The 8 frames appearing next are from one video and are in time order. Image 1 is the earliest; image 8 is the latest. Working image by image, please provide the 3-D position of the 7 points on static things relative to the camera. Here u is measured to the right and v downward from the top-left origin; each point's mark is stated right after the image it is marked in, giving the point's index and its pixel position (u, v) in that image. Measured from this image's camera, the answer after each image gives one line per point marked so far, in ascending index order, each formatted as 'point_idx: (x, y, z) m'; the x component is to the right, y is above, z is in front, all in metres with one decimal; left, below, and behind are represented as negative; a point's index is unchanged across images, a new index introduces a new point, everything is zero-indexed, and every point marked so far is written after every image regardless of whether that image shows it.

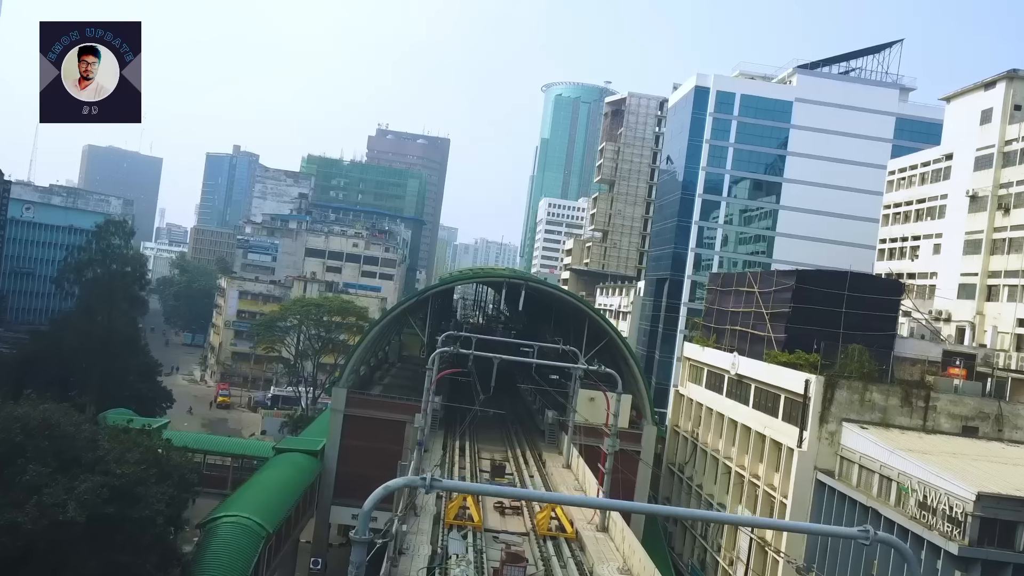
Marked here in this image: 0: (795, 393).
0: (+6.0, -2.2, +17.2) m
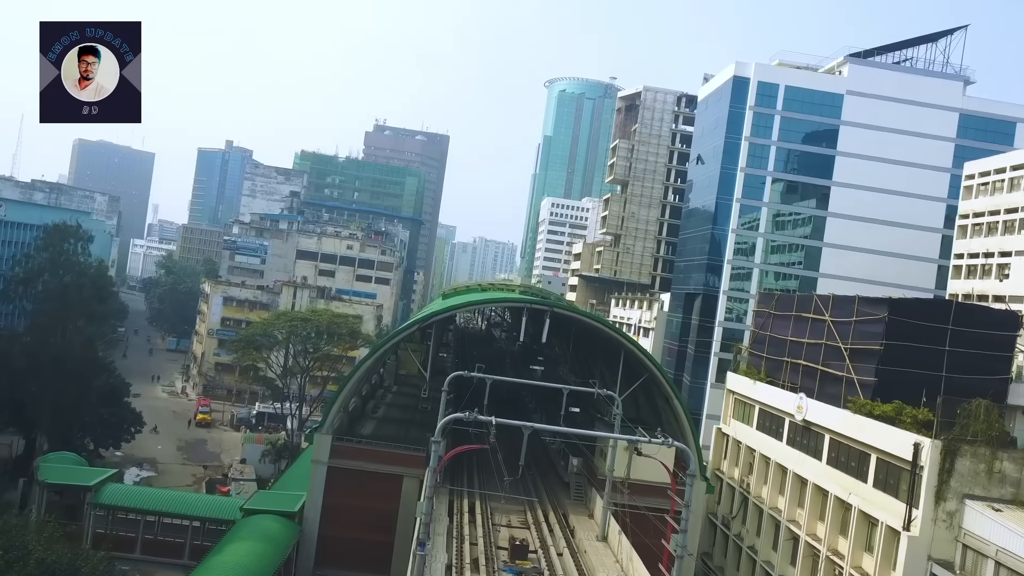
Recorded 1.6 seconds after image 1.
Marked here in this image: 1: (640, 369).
0: (+6.5, -2.8, +13.6) m
1: (+2.8, -1.8, +17.9) m
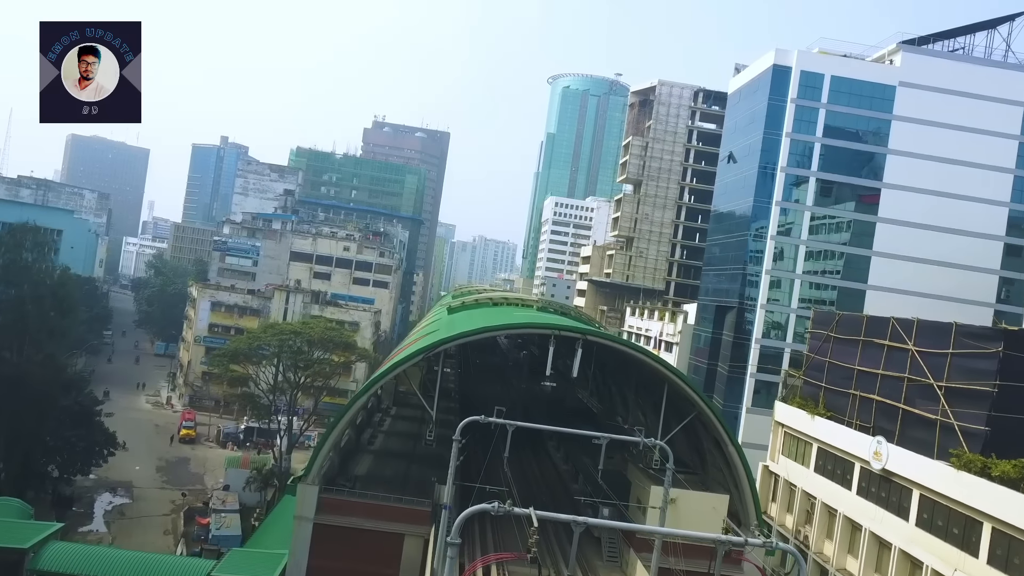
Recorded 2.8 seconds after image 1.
0: (+6.9, -3.2, +10.8) m
1: (+3.3, -2.2, +15.1) m
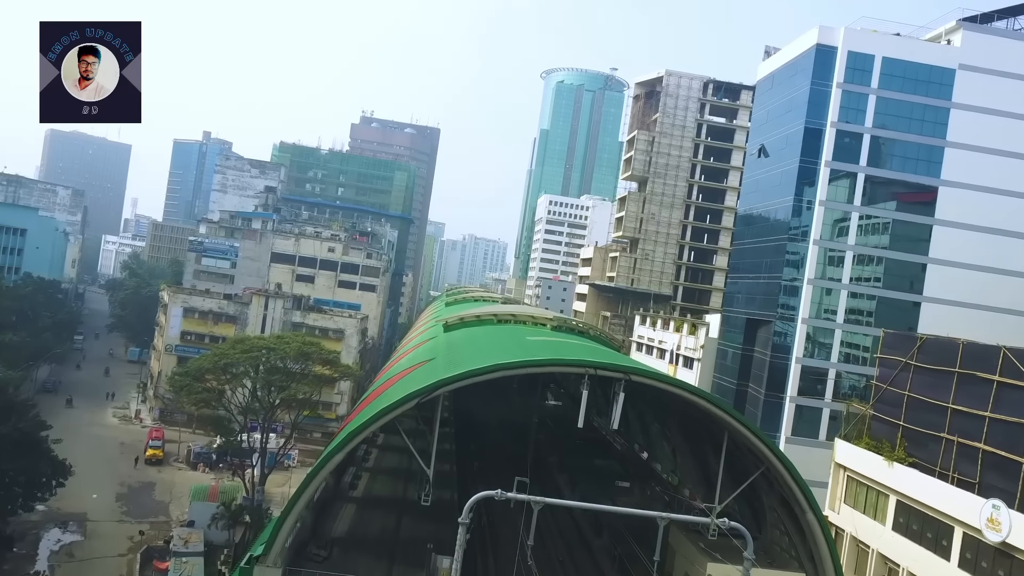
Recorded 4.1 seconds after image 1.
0: (+7.2, -3.6, +7.7) m
1: (+3.5, -2.5, +12.0) m
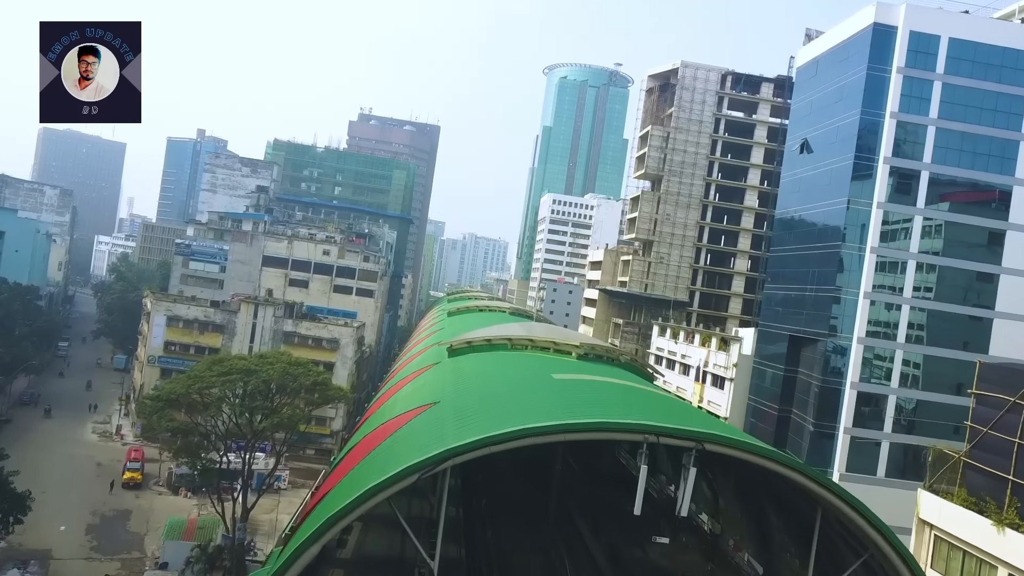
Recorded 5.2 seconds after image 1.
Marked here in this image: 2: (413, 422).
0: (+7.5, -3.9, +5.0) m
1: (+3.8, -2.9, +9.3) m
2: (-1.5, -1.9, +11.0) m
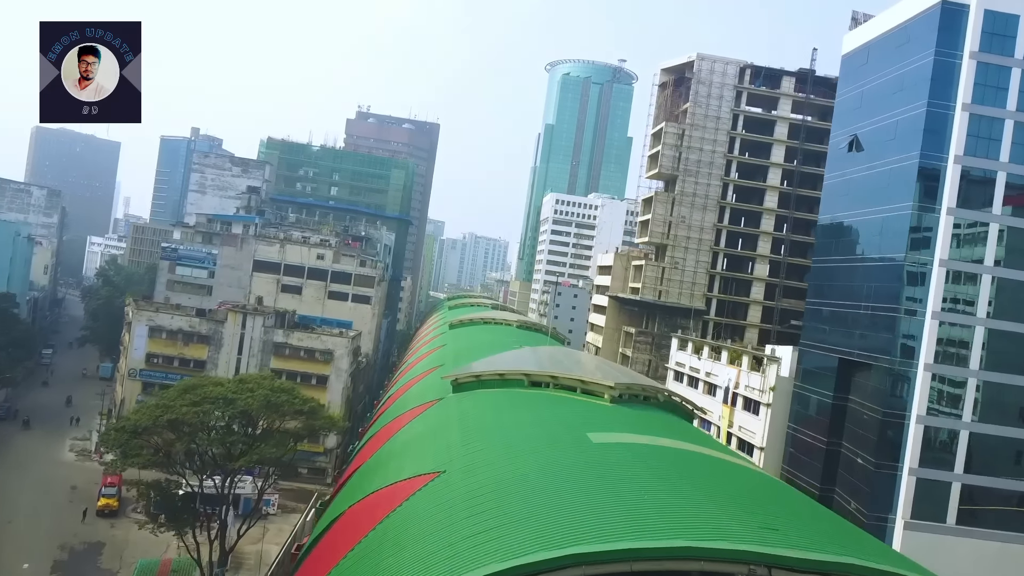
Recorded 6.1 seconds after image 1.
0: (+7.8, -4.3, +2.6) m
1: (+4.1, -3.3, +6.8) m
2: (-1.2, -2.3, +8.5) m
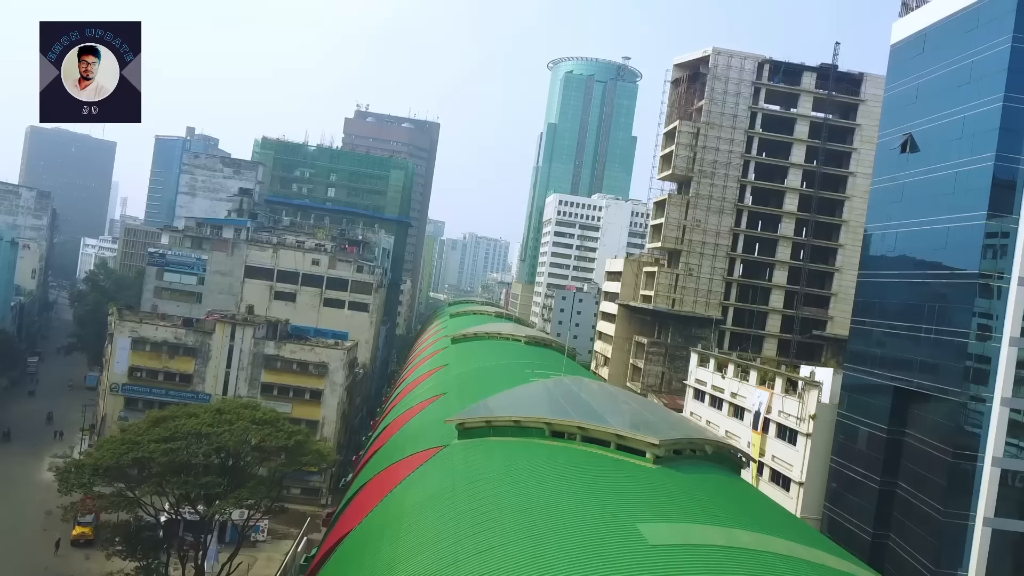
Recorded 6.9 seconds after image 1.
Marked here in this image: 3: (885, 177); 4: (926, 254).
0: (+8.0, -4.7, +0.5) m
1: (+4.3, -3.7, +4.7) m
2: (-0.9, -2.7, +6.4) m
3: (+8.6, +2.6, +19.3) m
4: (+8.7, +0.7, +17.2) m
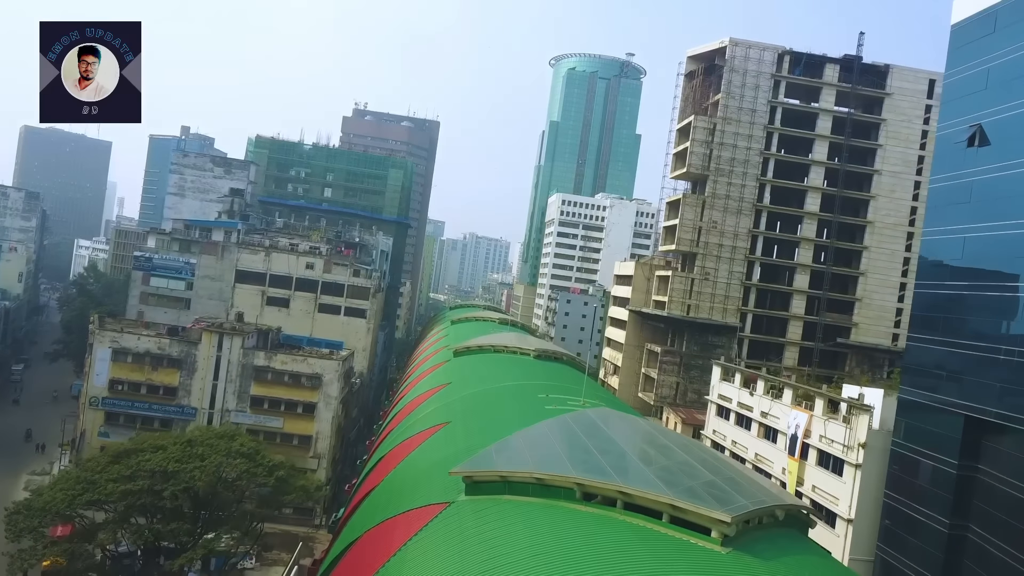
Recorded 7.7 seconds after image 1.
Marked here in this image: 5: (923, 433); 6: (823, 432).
0: (+8.3, -5.0, -1.6) m
1: (+4.6, -3.9, +2.6) m
2: (-0.7, -3.0, +4.3) m
3: (+8.9, +2.4, +17.1) m
4: (+8.9, +0.5, +15.1) m
5: (+8.1, -2.8, +16.2) m
6: (+7.0, -3.2, +18.3) m
